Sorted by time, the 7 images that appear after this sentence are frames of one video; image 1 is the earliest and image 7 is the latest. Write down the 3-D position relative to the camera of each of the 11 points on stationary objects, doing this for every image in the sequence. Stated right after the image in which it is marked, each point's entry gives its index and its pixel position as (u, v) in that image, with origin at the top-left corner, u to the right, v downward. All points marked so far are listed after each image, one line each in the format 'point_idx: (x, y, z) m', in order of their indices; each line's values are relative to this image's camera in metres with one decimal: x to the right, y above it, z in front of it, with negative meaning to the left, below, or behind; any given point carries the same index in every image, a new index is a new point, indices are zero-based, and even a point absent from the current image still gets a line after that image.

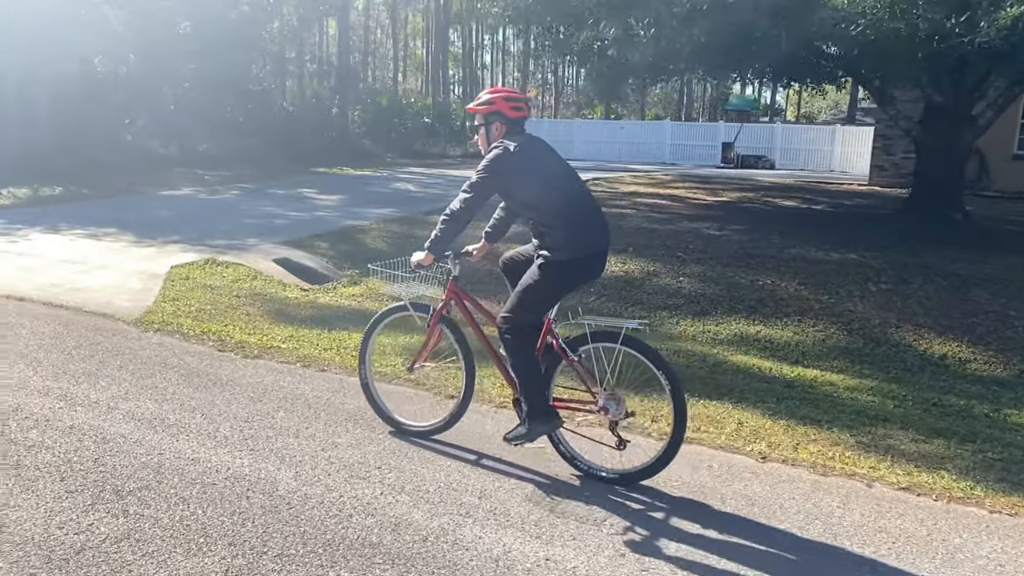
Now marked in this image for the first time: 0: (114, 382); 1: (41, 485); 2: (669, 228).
0: (-2.9, -0.7, +5.7) m
1: (-2.4, -1.0, +4.0) m
2: (+2.7, +1.0, +13.5) m
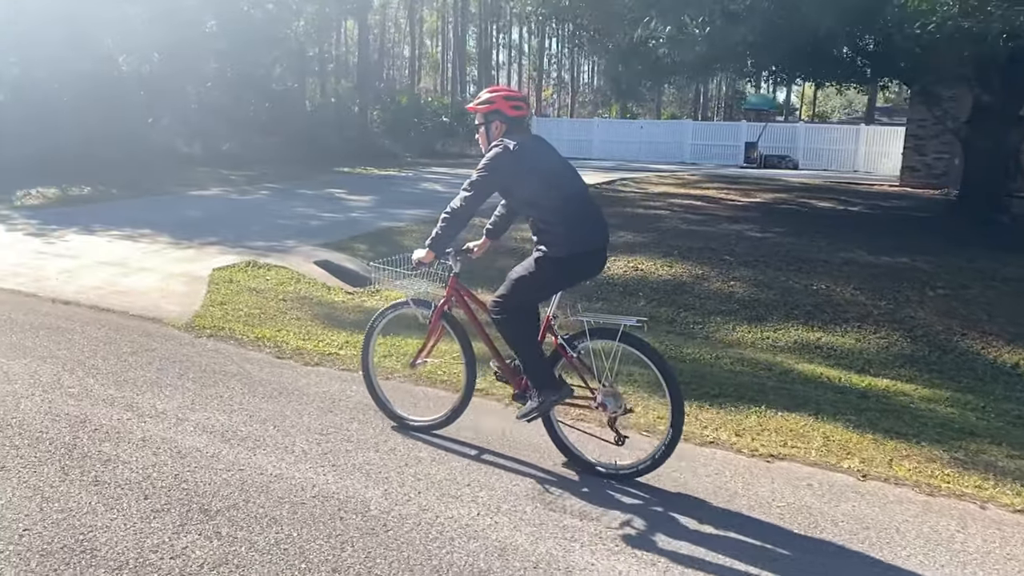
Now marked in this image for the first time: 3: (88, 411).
0: (-2.4, -0.7, +5.6) m
1: (-1.9, -1.1, +3.9) m
2: (+3.4, +1.0, +13.3) m
3: (-2.8, -0.8, +5.1) m
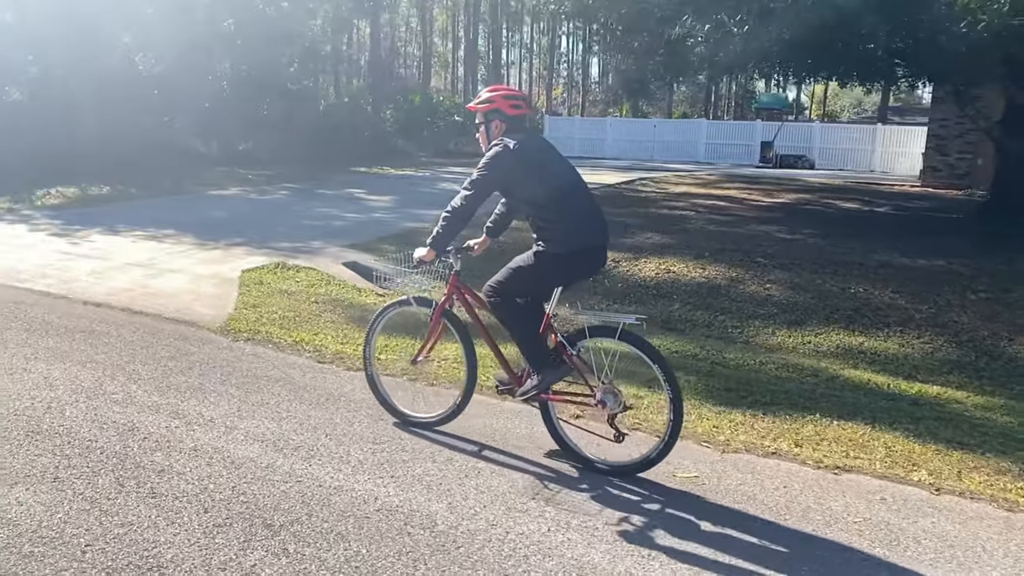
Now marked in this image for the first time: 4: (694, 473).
0: (-2.0, -0.8, +5.5) m
1: (-1.6, -1.1, +3.7) m
2: (+3.8, +1.0, +13.1) m
3: (-2.4, -0.8, +5.0) m
4: (+1.1, -1.1, +4.6) m
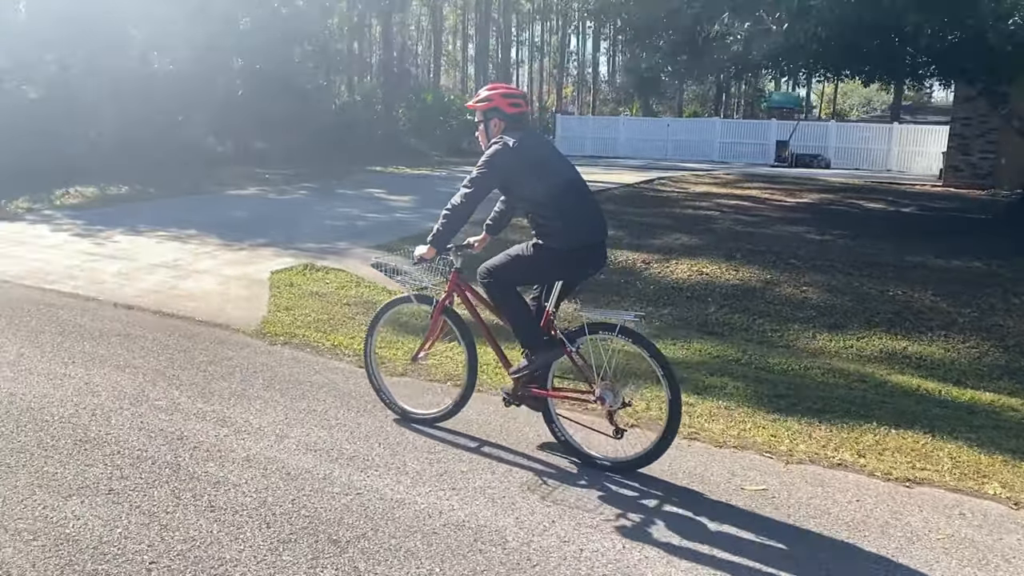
0: (-1.7, -0.8, +5.3) m
1: (-1.2, -1.1, +3.6) m
2: (+4.2, +0.9, +12.9) m
3: (-2.0, -0.9, +4.8) m
4: (+1.4, -1.1, +4.4) m
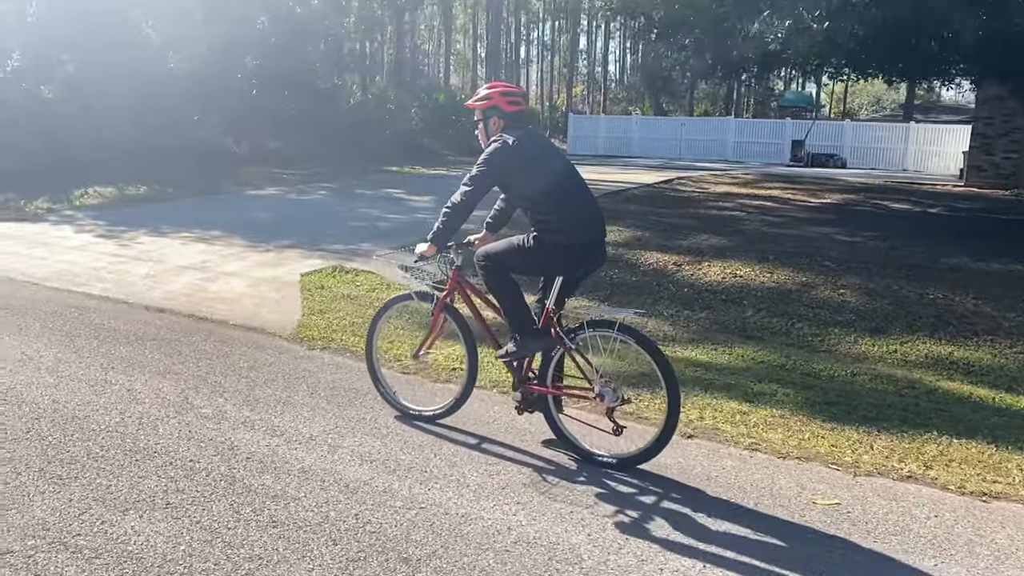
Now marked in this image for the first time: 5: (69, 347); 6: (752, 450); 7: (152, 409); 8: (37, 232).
0: (-1.3, -0.8, +5.2) m
1: (-0.9, -1.2, +3.5) m
2: (+4.6, +0.9, +12.8) m
3: (-1.7, -0.9, +4.7) m
4: (+1.8, -1.2, +4.3) m
5: (-3.6, -0.5, +6.4) m
6: (+1.5, -1.0, +5.0) m
7: (-2.4, -0.8, +5.1) m
8: (-7.5, +0.9, +12.3) m
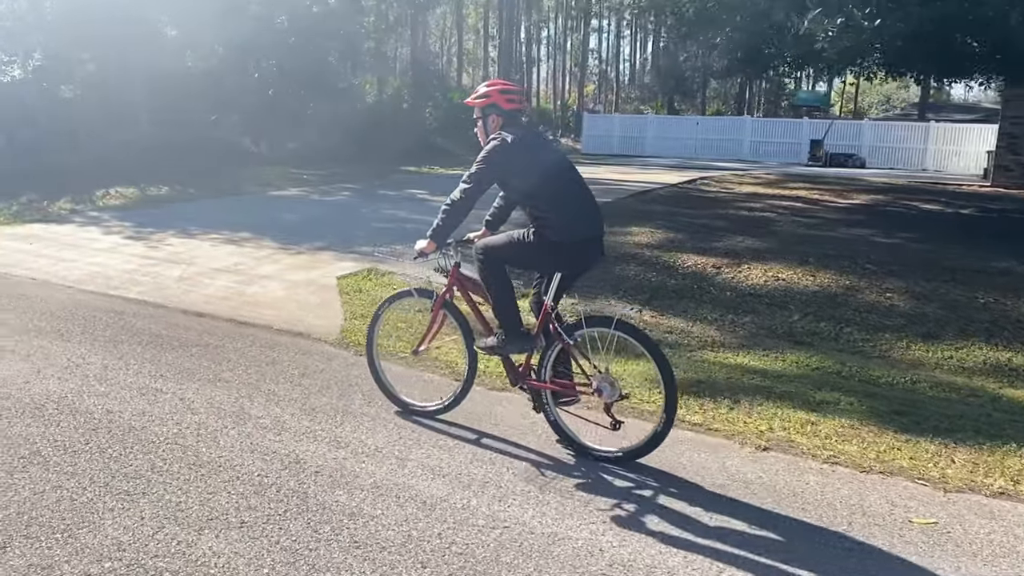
0: (-0.9, -0.9, +5.0) m
1: (-0.5, -1.2, +3.3) m
2: (+5.1, +0.9, +12.6) m
3: (-1.3, -0.9, +4.6) m
4: (+2.2, -1.2, +4.1) m
5: (-3.2, -0.5, +6.3) m
6: (+2.0, -1.1, +4.8) m
7: (-1.9, -0.8, +5.0) m
8: (-7.0, +0.9, +12.2) m
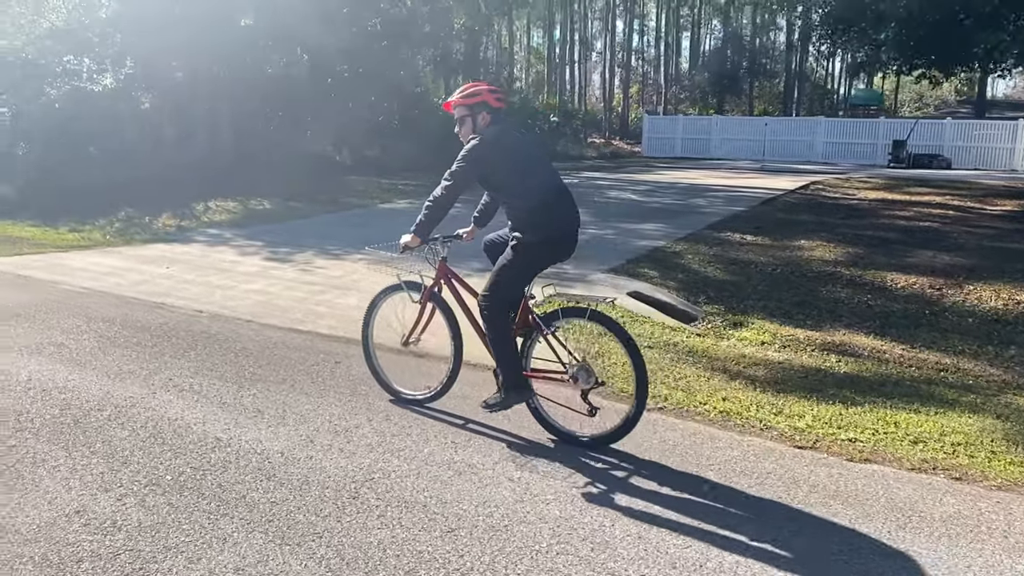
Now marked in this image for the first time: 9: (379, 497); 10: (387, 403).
0: (+1.4, -1.2, +4.0) m
1: (+1.7, -1.5, +2.3) m
2: (+7.5, +0.6, +11.4) m
3: (+1.0, -1.2, +3.6) m
4: (+4.4, -1.5, +3.0) m
5: (-0.9, -0.8, +5.3) m
6: (+4.2, -1.4, +3.7) m
7: (+0.3, -1.1, +4.0) m
8: (-4.6, +0.5, +11.3) m
9: (-0.7, -1.1, +4.1) m
10: (-0.9, -0.8, +5.5) m
